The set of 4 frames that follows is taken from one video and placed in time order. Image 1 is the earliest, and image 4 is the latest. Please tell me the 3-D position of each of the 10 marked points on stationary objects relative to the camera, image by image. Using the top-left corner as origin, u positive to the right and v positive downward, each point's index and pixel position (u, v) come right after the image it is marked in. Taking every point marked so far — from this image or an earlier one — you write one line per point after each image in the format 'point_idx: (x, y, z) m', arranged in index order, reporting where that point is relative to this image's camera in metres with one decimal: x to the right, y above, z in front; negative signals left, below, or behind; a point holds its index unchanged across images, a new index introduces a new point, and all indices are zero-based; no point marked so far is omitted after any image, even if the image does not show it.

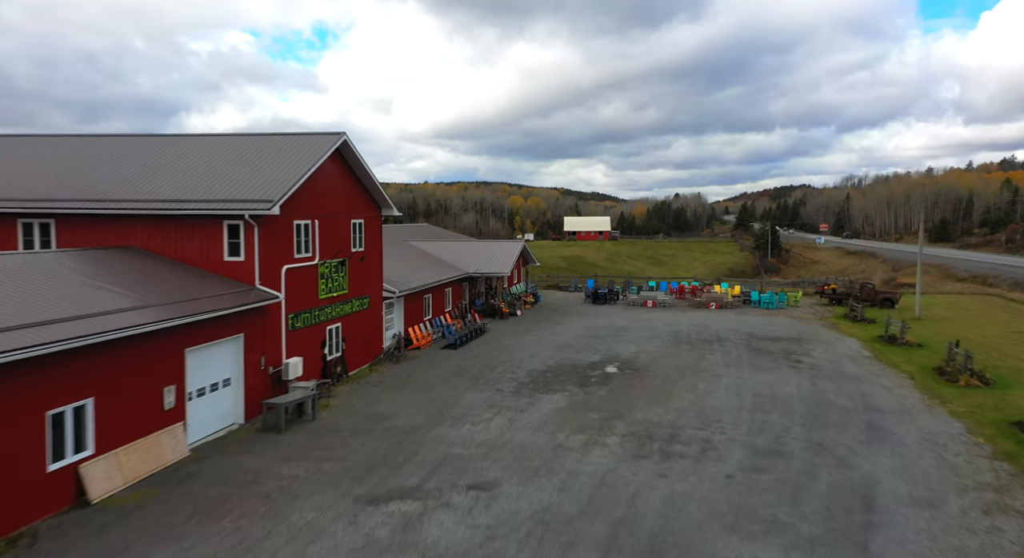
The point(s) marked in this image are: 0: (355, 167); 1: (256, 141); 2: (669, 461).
0: (-5.0, +3.6, +18.3) m
1: (-7.8, +4.3, +17.7) m
2: (+3.2, -3.7, +11.8) m
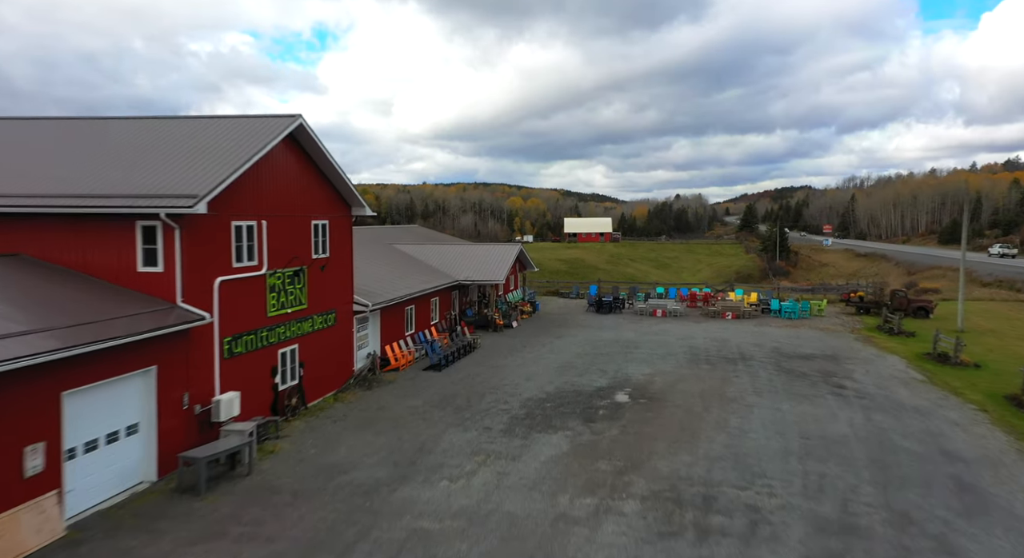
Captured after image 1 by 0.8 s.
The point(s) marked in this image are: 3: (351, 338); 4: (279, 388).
0: (-5.2, +3.2, +15.3) m
1: (-8.1, +3.9, +14.7) m
2: (+3.0, -4.1, +8.8) m
3: (-4.9, -1.8, +17.5) m
4: (-5.7, -2.6, +14.1) m
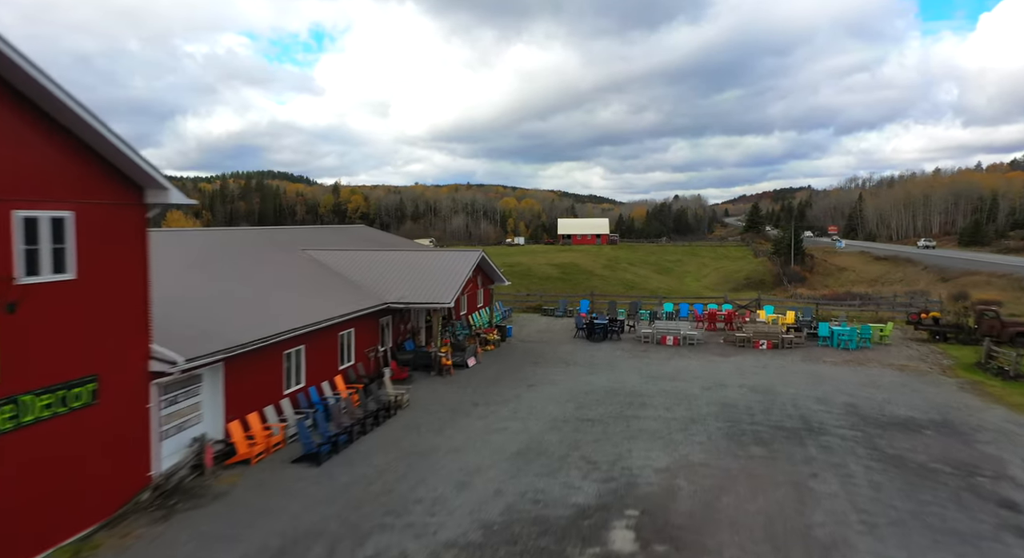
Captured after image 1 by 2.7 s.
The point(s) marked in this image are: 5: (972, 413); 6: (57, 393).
0: (-6.6, +2.6, +7.8) m
1: (-9.5, +3.3, +7.2) m
2: (+1.6, -4.6, +1.3) m
3: (-6.3, -2.4, +10.0) m
4: (-7.1, -3.2, +6.5) m
5: (+11.5, -3.4, +14.4) m
6: (-6.6, -1.6, +8.3) m
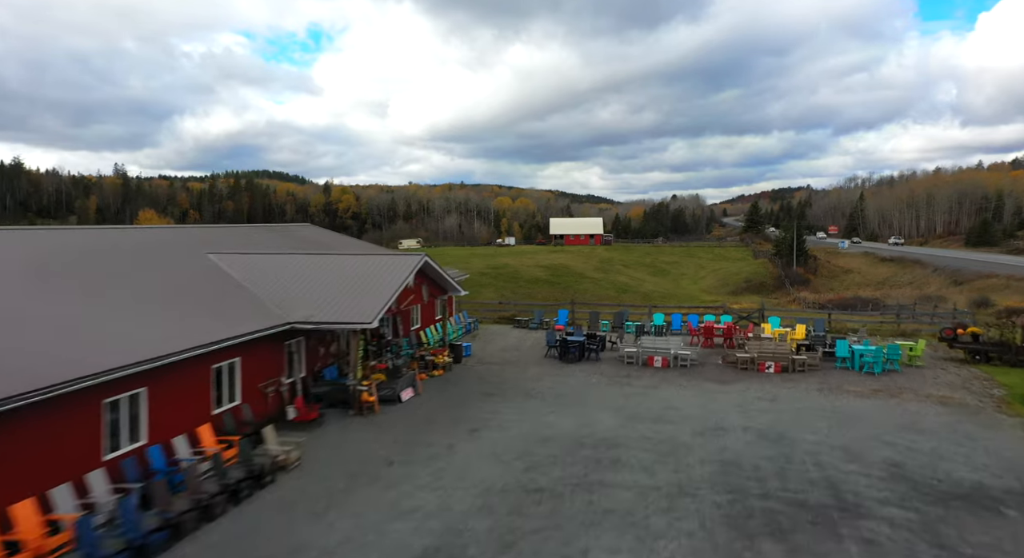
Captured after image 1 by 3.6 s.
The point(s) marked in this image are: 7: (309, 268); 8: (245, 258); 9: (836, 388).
0: (-8.0, +2.3, +3.8) m
1: (-10.9, +3.0, +3.3) m
2: (+0.2, -4.9, -2.6) m
3: (-7.7, -2.8, +6.1) m
4: (-8.5, -3.6, +2.6) m
5: (+10.0, -3.7, +10.5) m
6: (-8.0, -1.9, +4.4) m
7: (-5.8, +0.3, +16.7) m
8: (-7.8, +0.6, +17.0) m
9: (+9.5, -3.2, +17.0) m
